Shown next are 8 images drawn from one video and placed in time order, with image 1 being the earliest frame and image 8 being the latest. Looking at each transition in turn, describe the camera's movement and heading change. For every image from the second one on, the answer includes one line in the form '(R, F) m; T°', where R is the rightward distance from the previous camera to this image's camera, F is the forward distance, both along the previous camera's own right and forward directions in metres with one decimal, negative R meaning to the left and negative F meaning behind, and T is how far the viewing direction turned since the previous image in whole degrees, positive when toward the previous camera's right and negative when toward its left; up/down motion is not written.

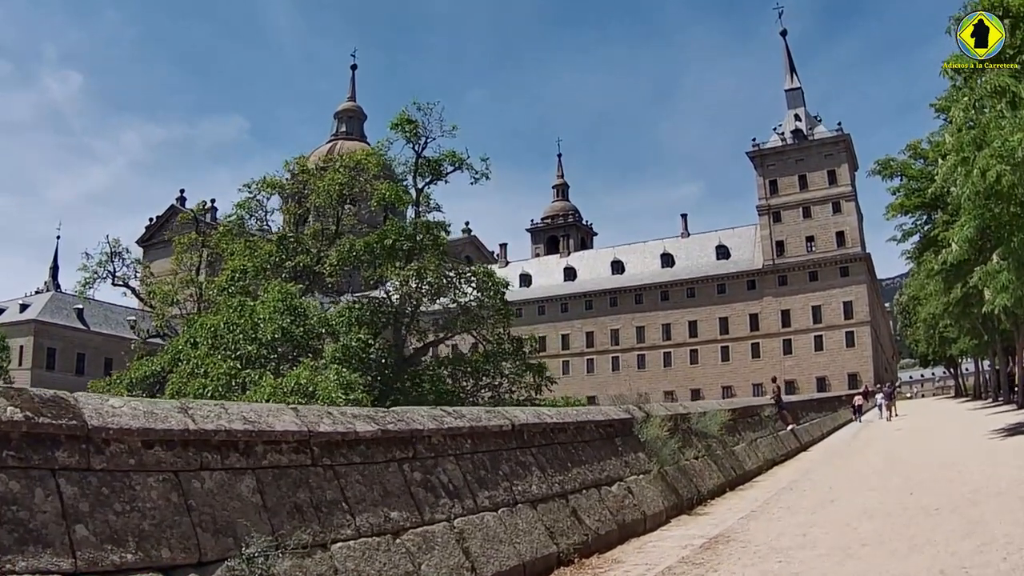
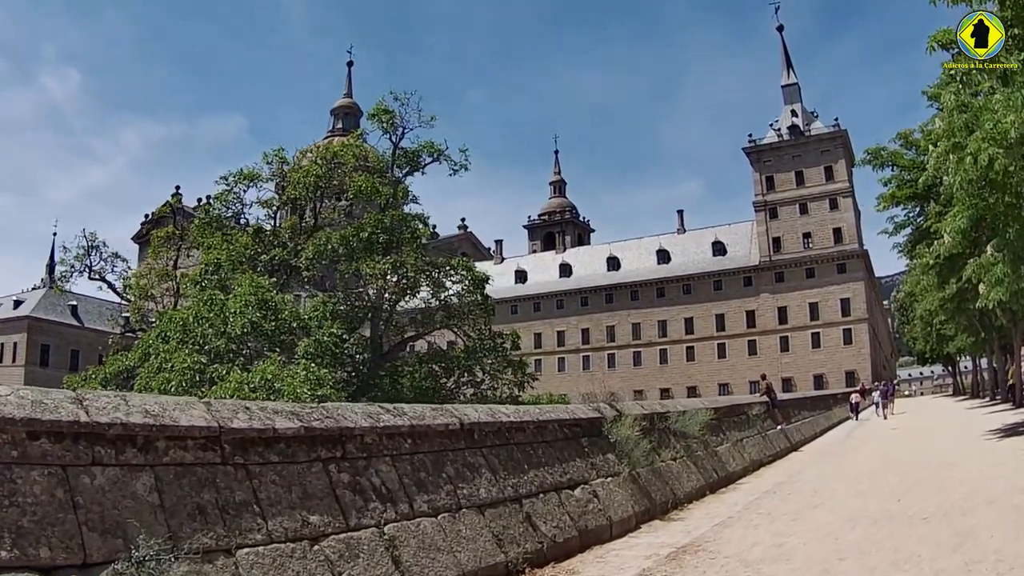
(+0.5, +0.6) m; 0°
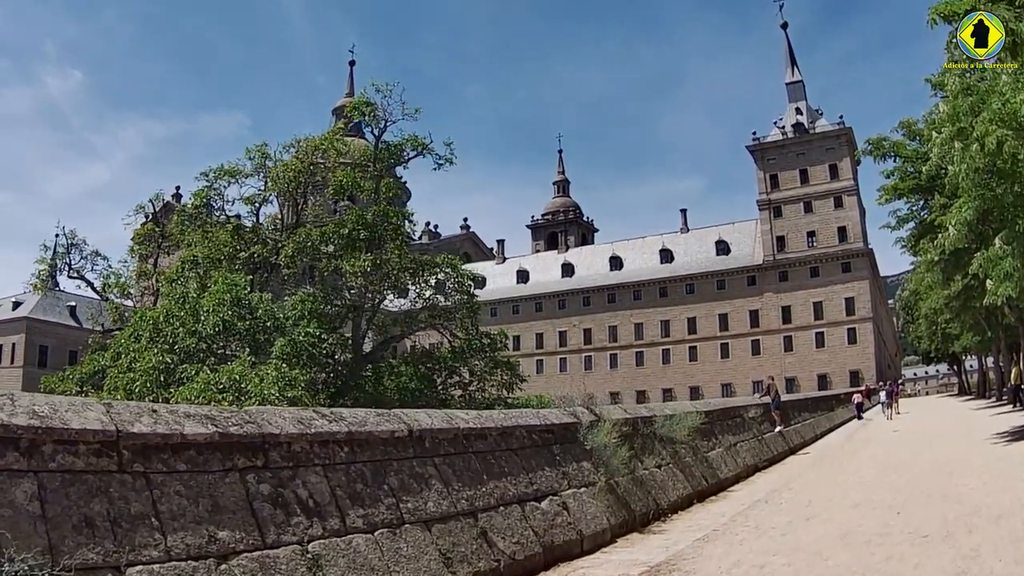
(+0.5, +0.7) m; 0°
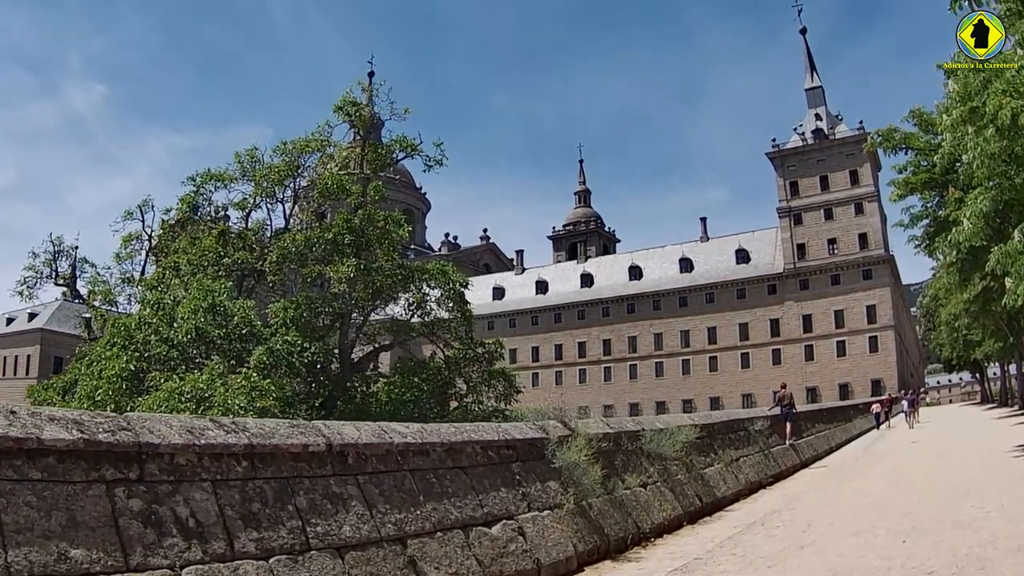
(+0.7, +0.9) m; -2°
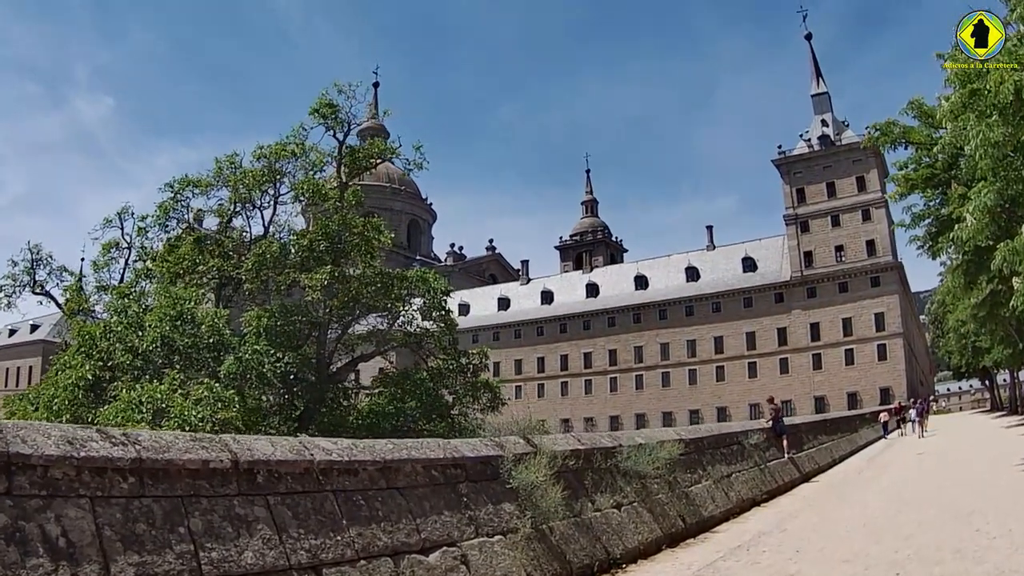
(+0.6, +0.8) m; -1°
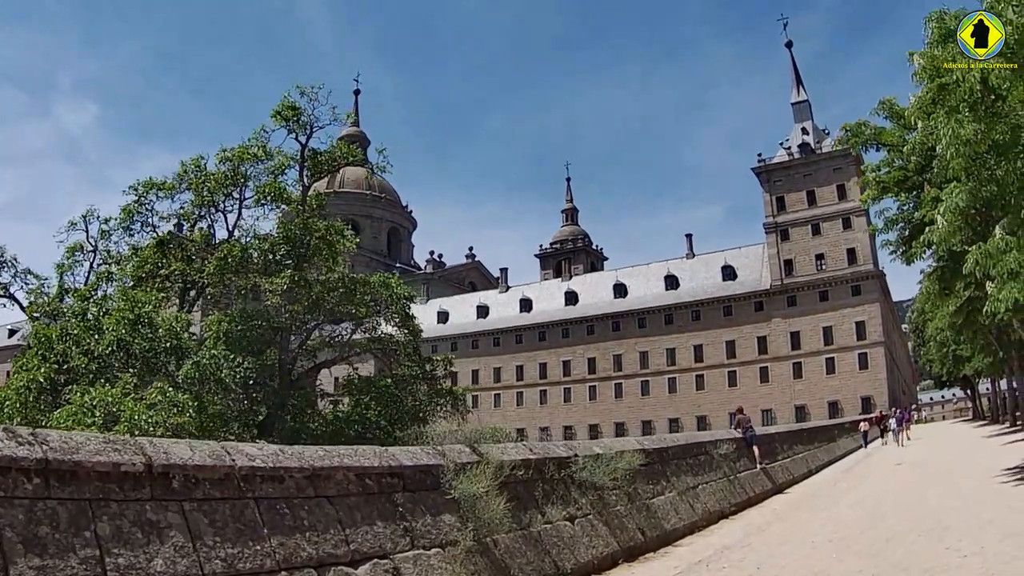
(+0.4, +0.4) m; +1°
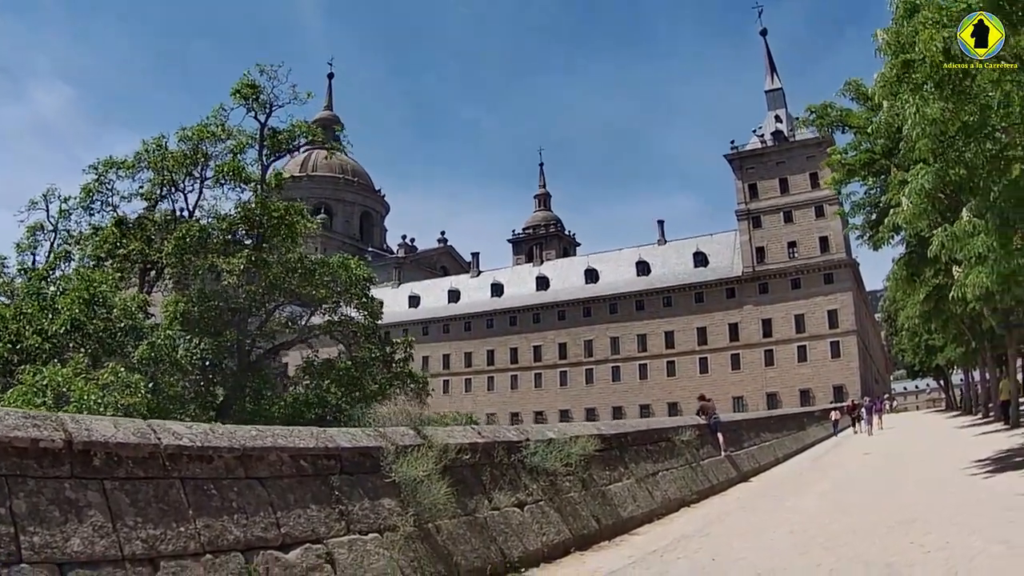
(+0.2, +0.3) m; +2°
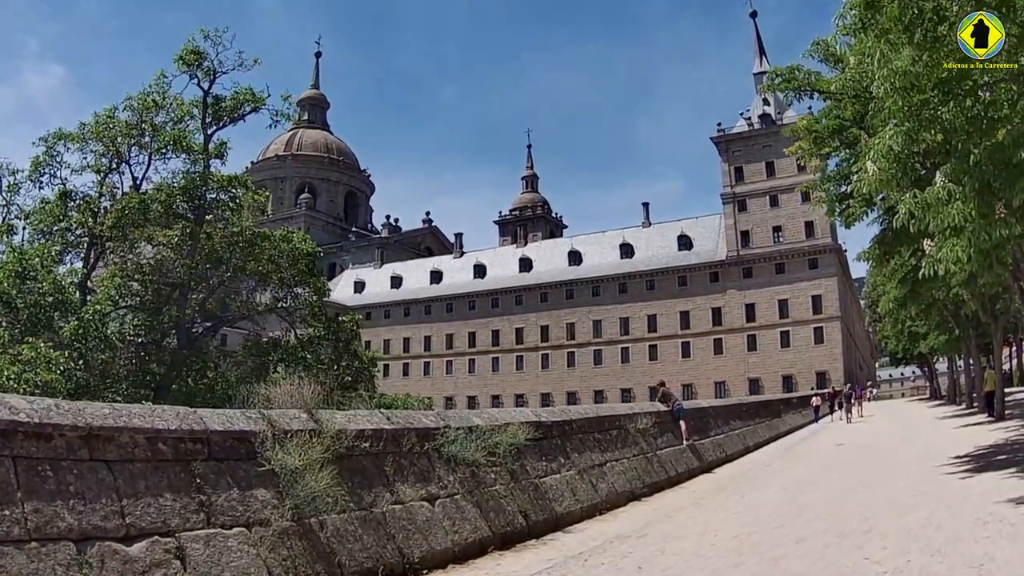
(+0.7, +0.9) m; +1°
